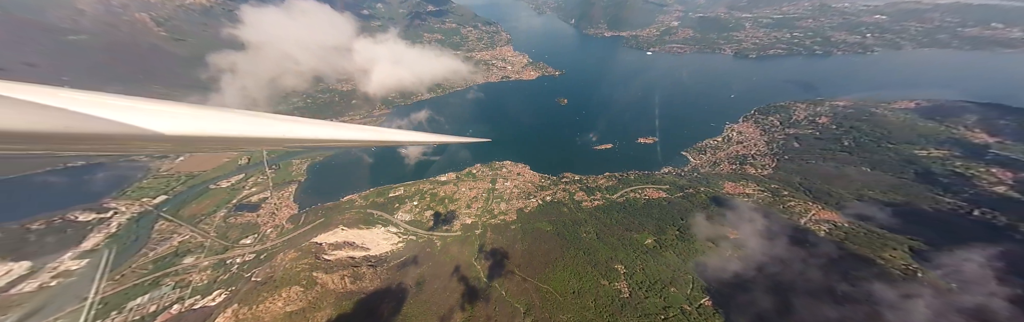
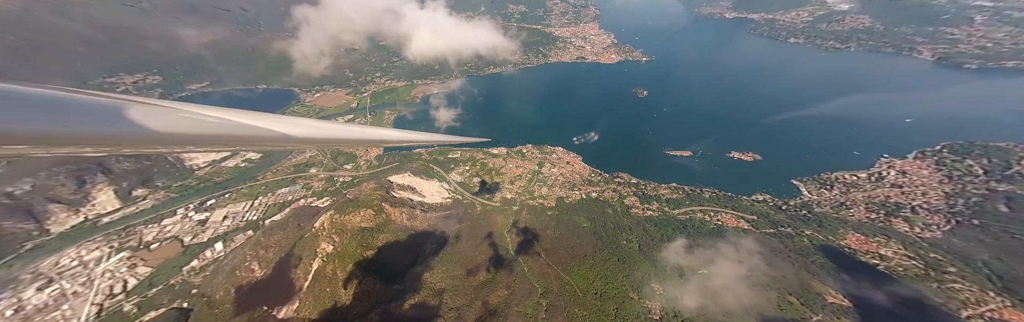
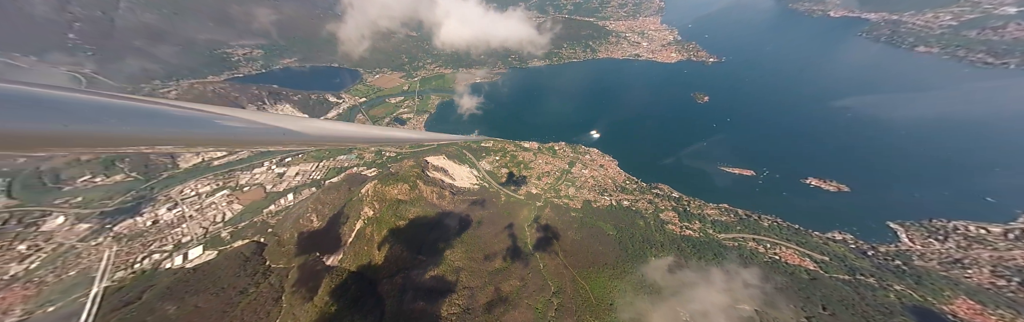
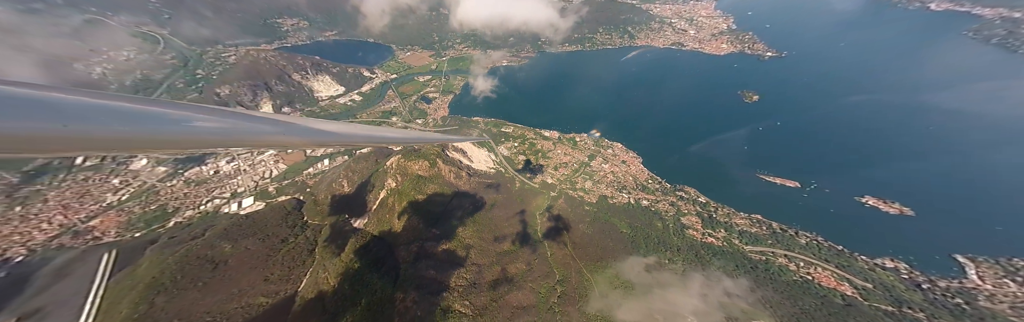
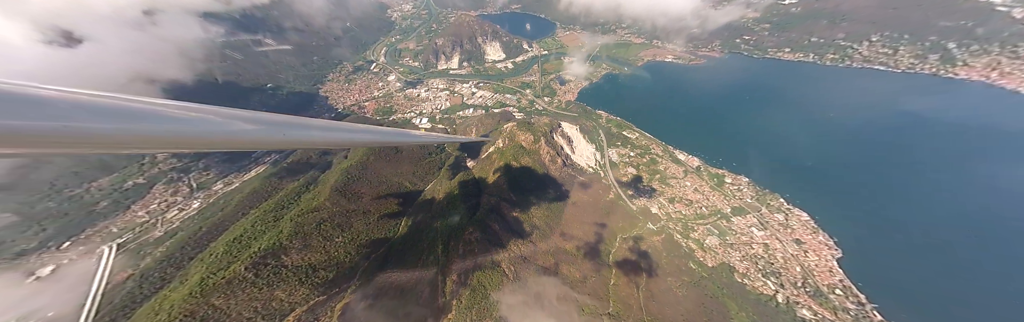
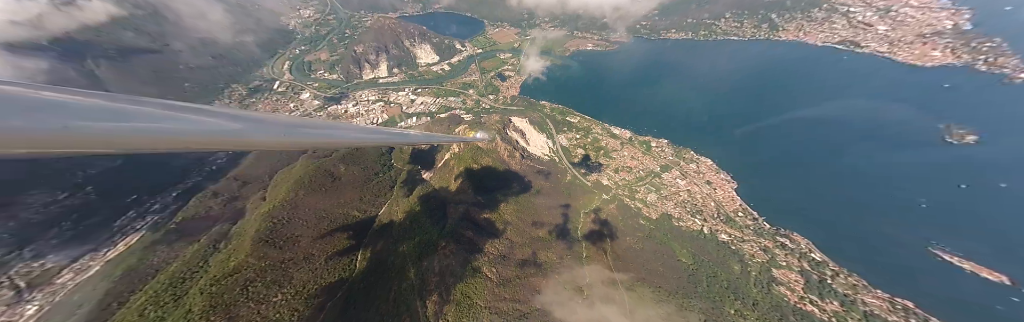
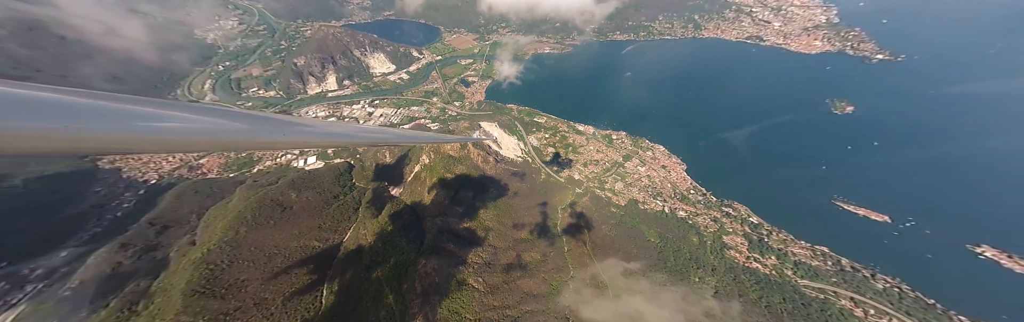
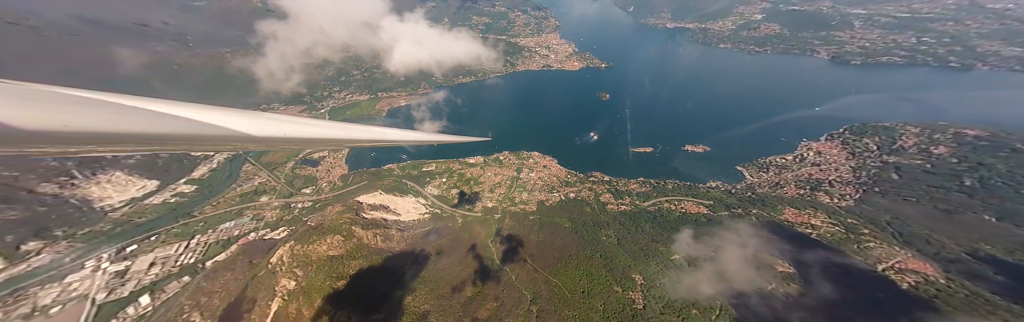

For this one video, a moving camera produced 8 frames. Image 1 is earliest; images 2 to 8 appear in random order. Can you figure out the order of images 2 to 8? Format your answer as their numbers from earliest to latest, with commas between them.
8, 2, 3, 4, 7, 6, 5
